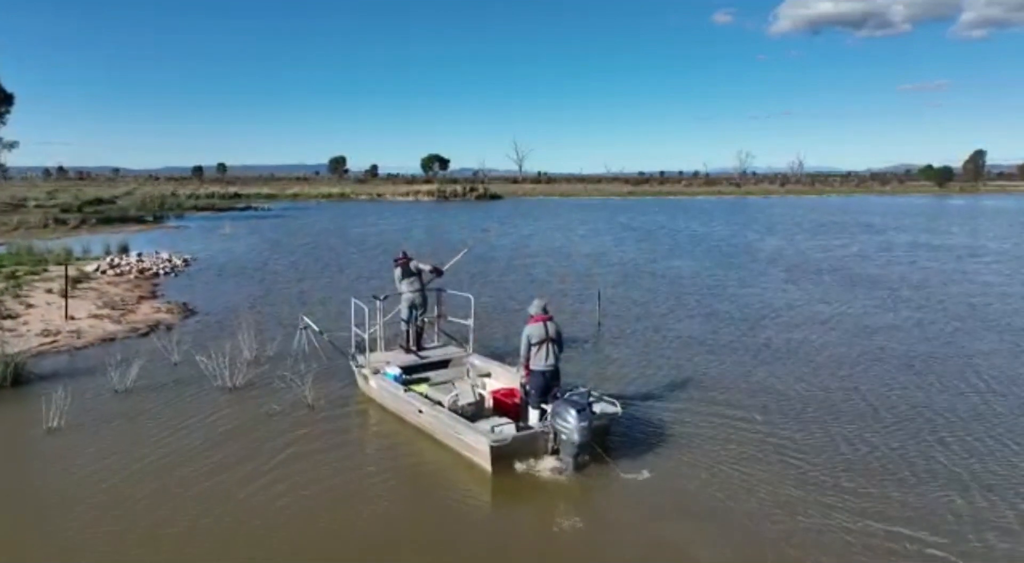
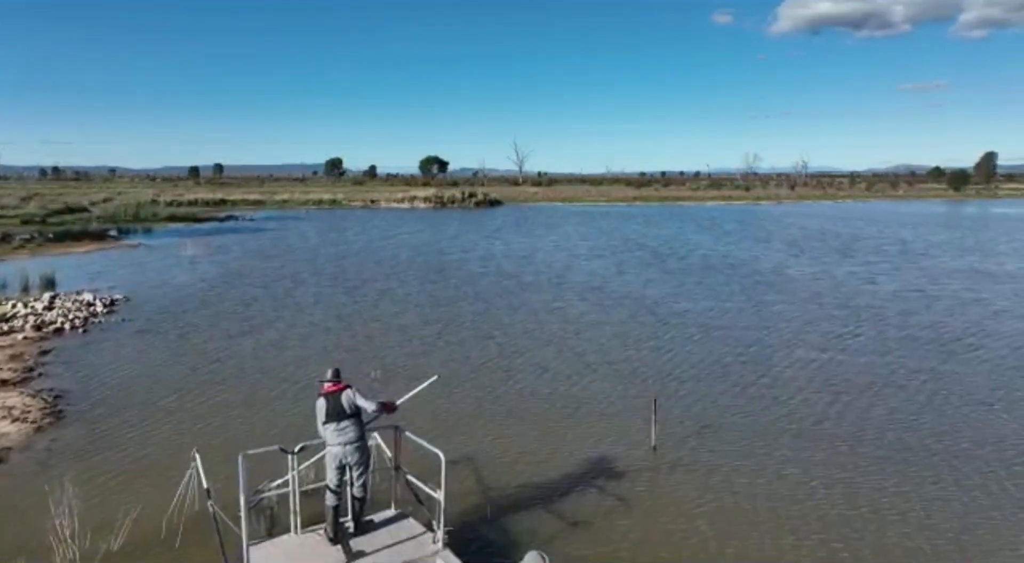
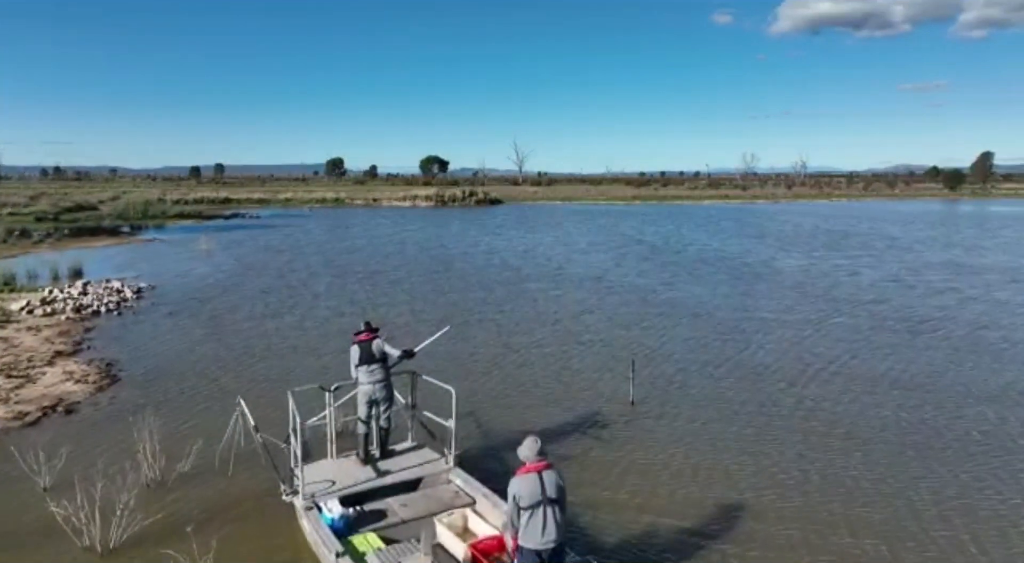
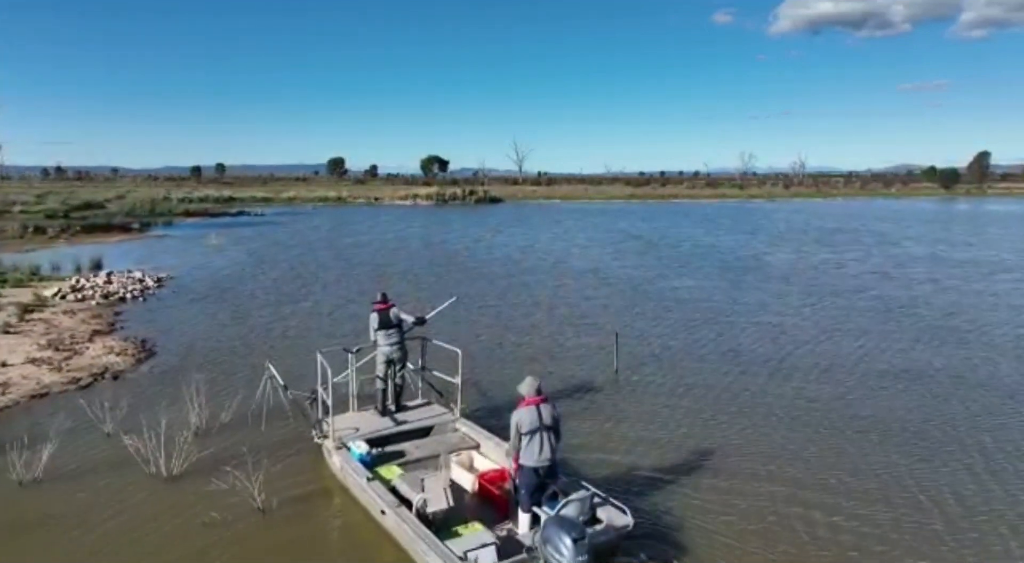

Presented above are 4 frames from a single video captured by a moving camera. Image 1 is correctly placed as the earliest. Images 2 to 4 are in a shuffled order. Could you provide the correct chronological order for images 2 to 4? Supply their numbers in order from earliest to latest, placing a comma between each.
4, 3, 2
